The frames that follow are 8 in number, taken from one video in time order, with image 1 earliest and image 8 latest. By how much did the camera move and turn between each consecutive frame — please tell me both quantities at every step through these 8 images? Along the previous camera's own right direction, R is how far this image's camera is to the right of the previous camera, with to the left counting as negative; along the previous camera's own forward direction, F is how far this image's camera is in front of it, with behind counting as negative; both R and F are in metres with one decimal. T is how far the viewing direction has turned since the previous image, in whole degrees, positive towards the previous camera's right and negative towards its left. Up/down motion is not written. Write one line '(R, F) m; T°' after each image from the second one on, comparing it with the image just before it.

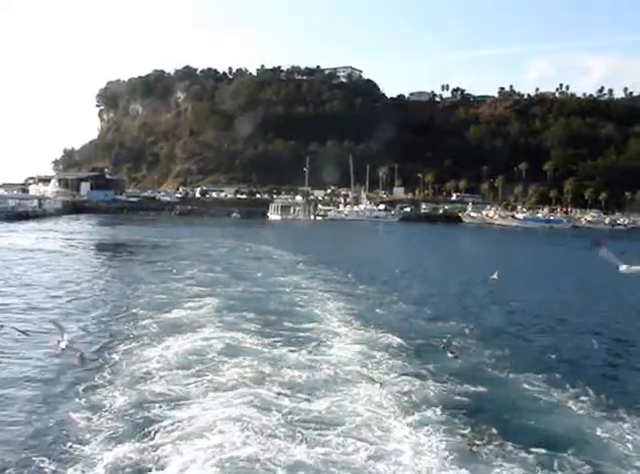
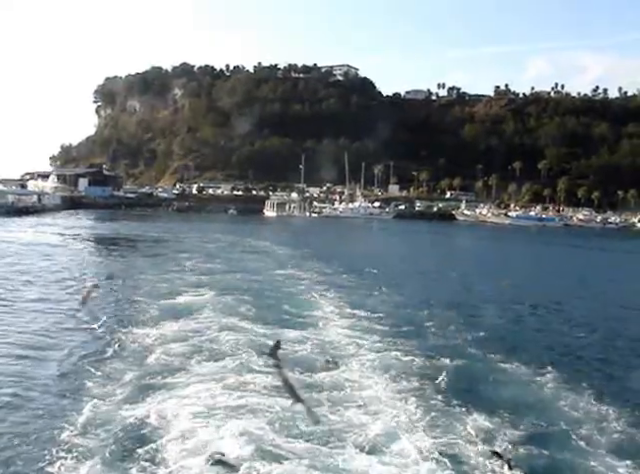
(+0.1, -0.8) m; 0°
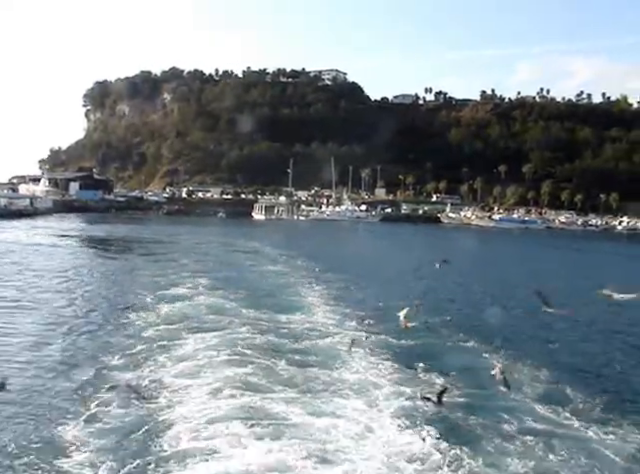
(+0.1, -1.2) m; +1°
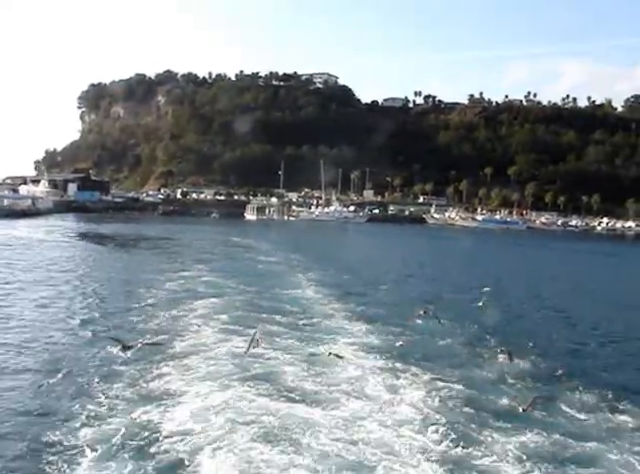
(+0.3, -2.6) m; +1°
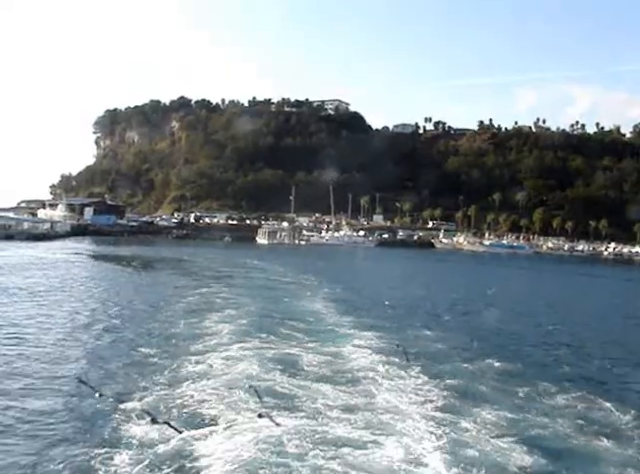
(+0.1, -1.3) m; -1°
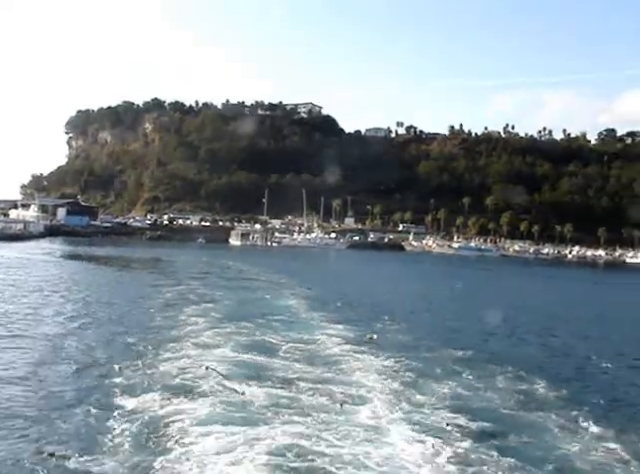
(+0.1, -1.2) m; +2°
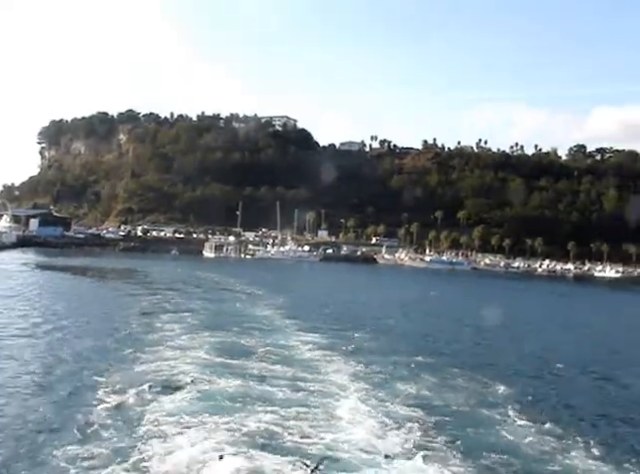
(+0.1, -0.5) m; +2°
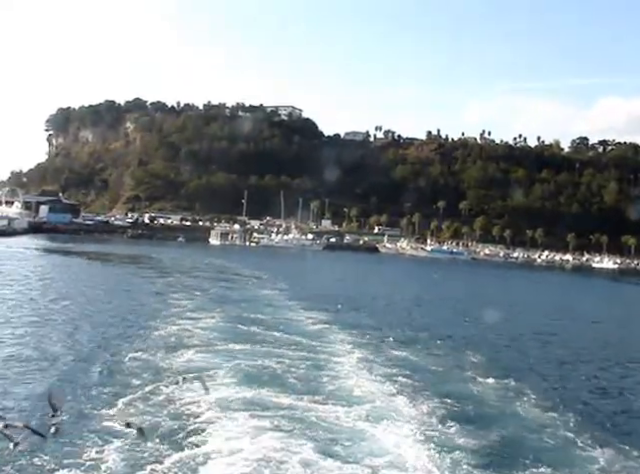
(+0.1, -1.6) m; 0°
